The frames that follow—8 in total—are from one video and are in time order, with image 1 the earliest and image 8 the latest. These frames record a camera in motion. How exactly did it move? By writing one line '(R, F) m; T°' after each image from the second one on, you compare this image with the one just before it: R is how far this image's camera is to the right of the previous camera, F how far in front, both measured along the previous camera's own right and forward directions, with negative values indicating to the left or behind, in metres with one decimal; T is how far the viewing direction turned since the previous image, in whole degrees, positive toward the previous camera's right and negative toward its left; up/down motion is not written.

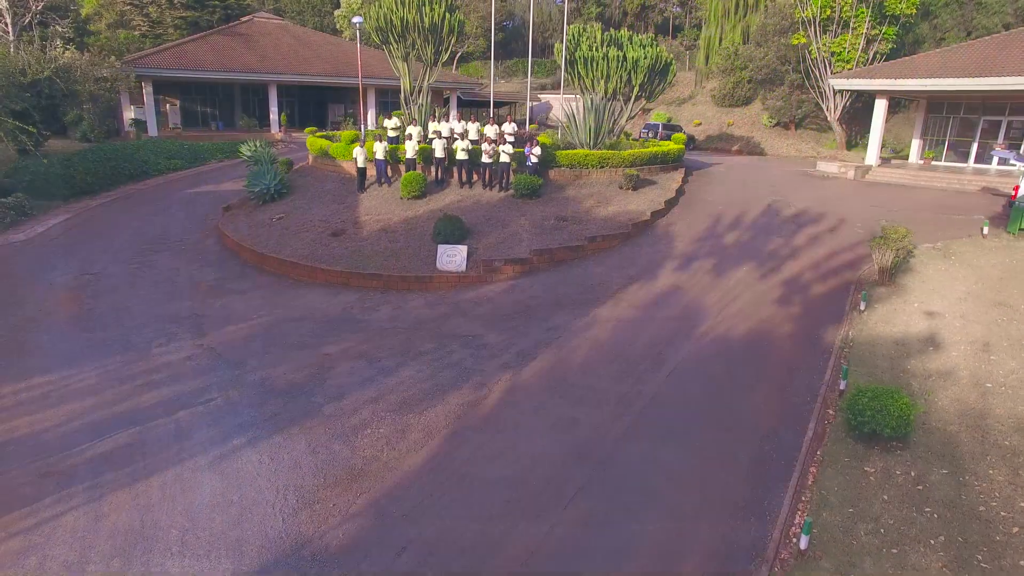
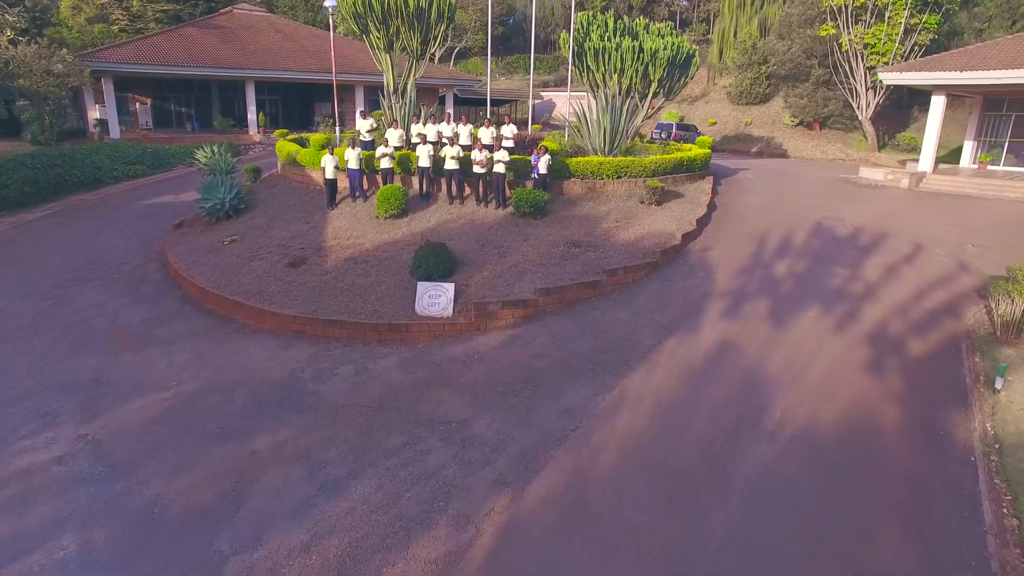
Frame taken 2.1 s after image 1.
(0.0, +2.5) m; 0°
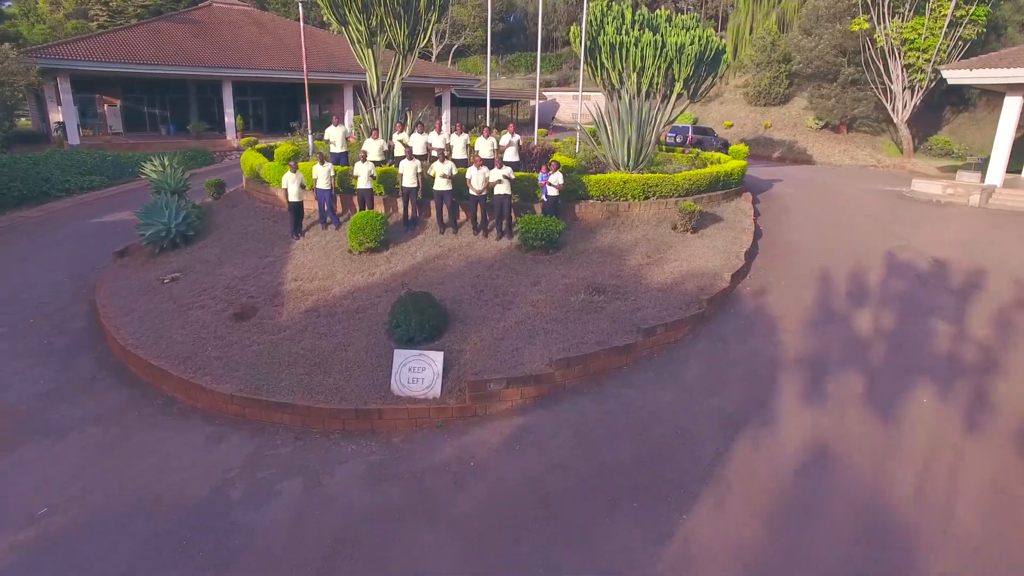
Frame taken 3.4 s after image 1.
(-0.1, +2.3) m; 0°
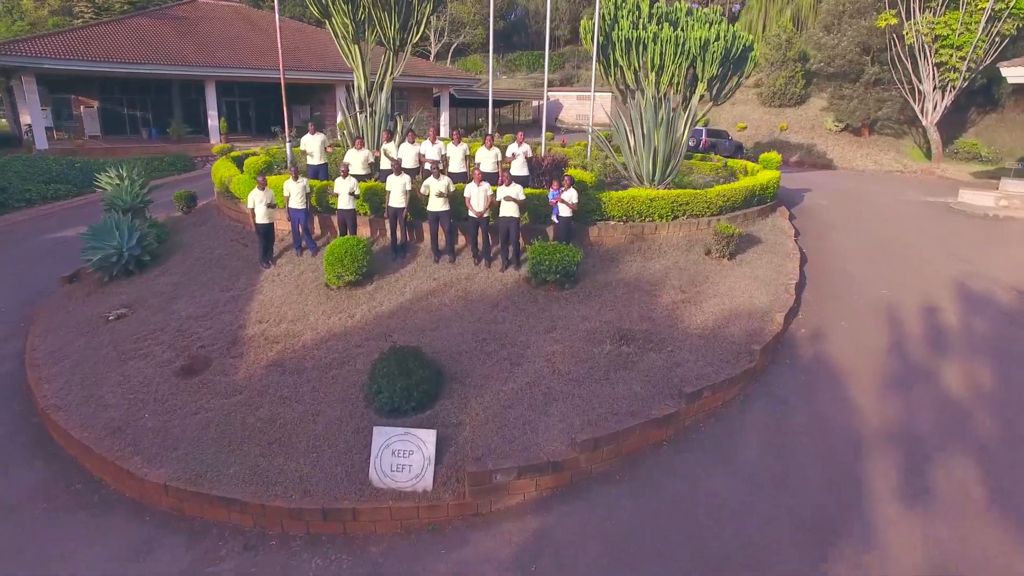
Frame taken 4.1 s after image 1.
(-0.1, +1.5) m; 0°
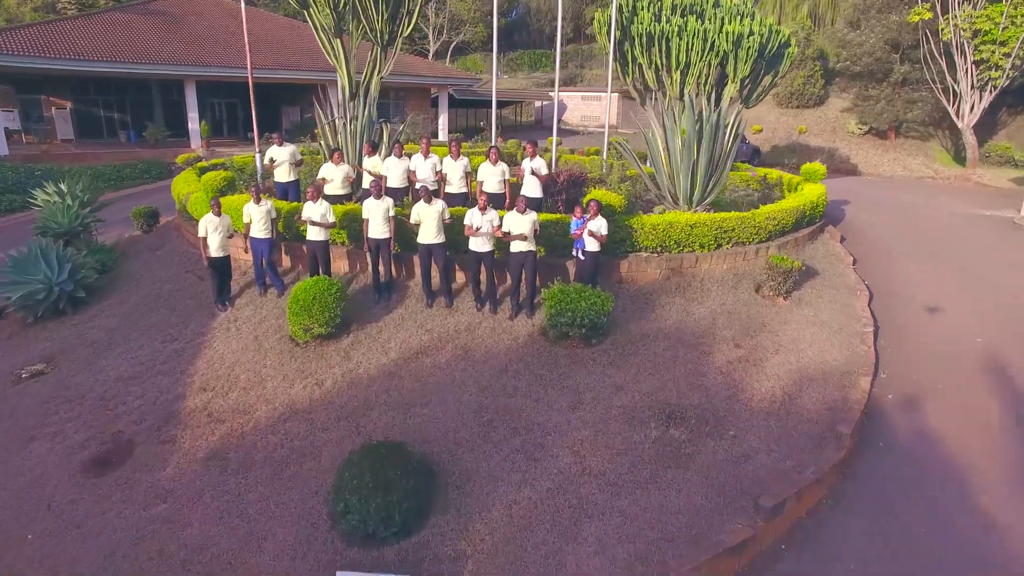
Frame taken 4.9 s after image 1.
(-0.1, +1.6) m; 0°
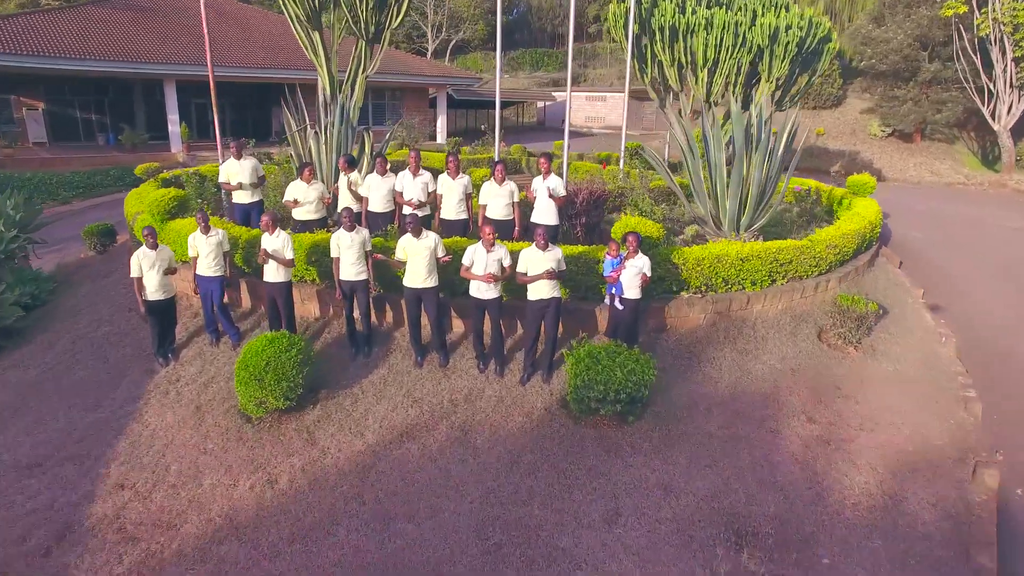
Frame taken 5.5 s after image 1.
(-0.1, +1.4) m; 0°
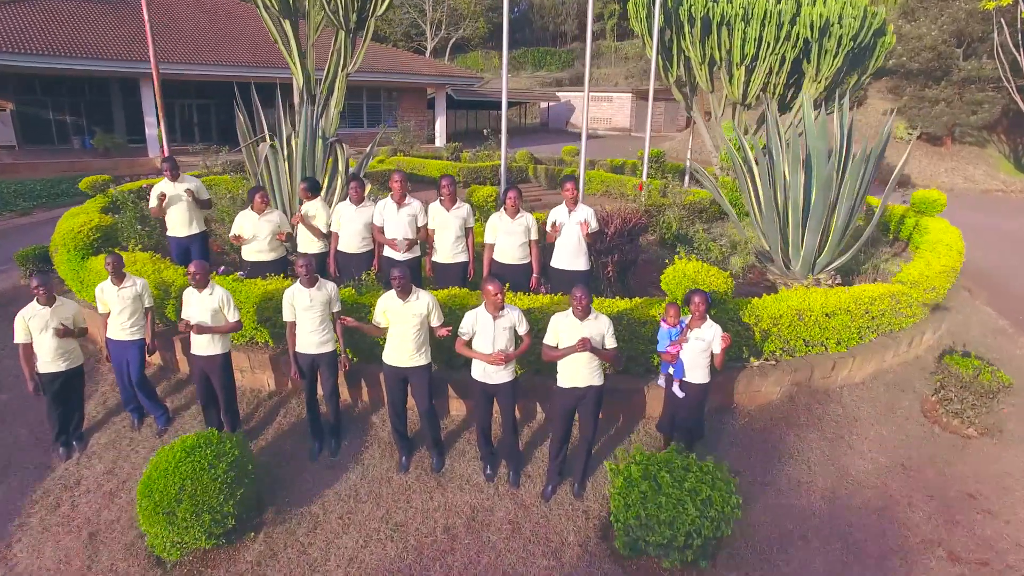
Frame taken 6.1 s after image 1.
(-0.1, +1.4) m; 0°
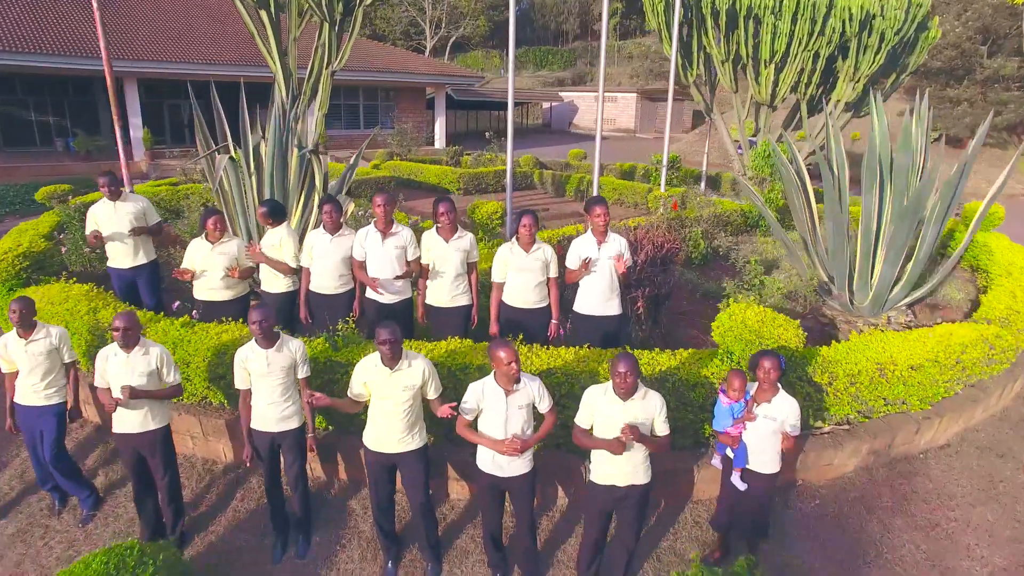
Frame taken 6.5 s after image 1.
(-0.1, +0.9) m; 0°
